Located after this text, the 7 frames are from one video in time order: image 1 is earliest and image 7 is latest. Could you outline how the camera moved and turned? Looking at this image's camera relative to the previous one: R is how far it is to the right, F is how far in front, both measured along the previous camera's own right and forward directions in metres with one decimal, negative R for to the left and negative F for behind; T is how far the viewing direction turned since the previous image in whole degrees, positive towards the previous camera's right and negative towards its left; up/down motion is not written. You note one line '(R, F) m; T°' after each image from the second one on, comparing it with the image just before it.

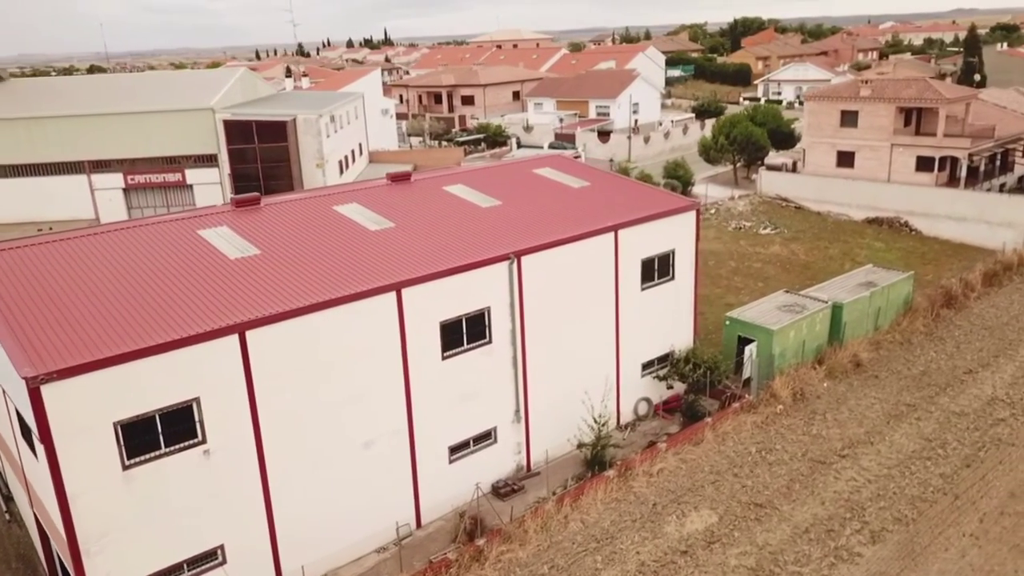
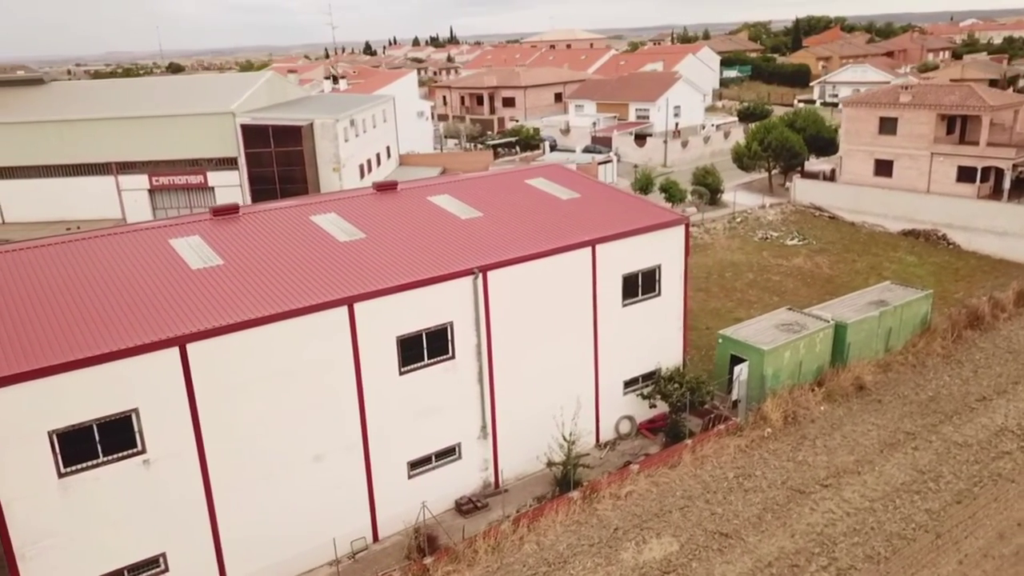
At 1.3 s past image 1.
(+1.7, +0.3) m; -5°
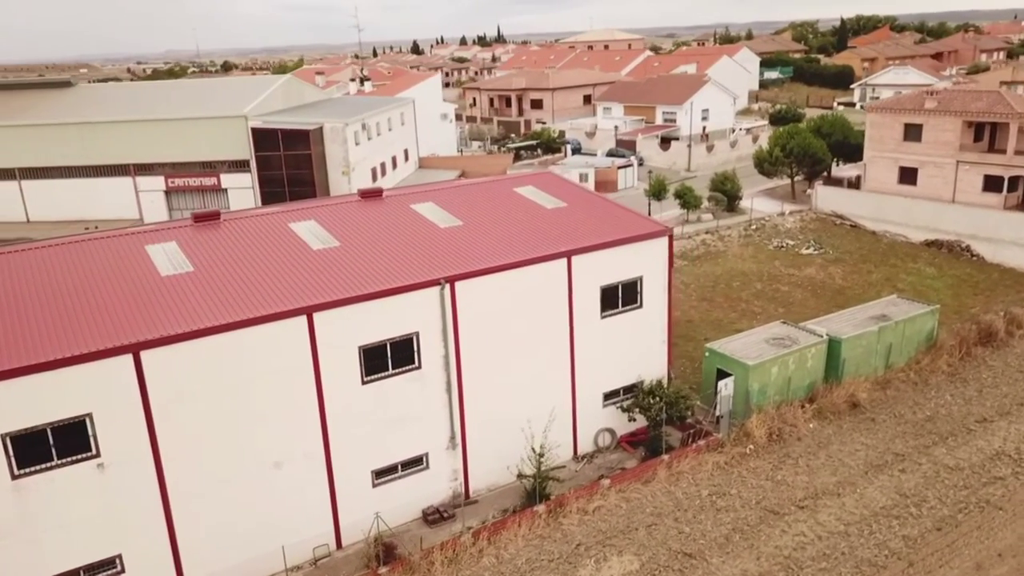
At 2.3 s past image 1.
(+1.3, +0.1) m; -3°
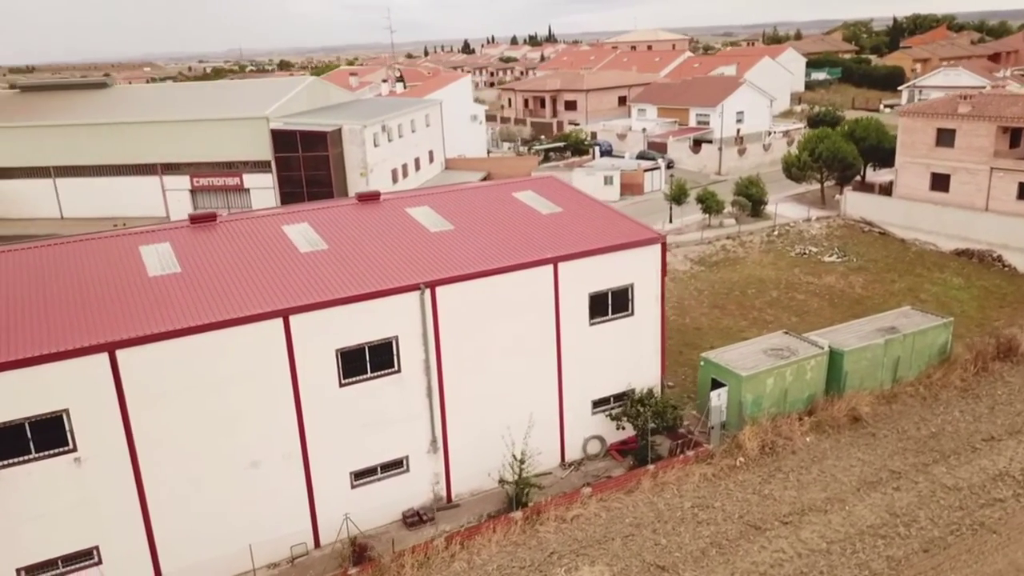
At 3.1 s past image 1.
(+1.2, 0.0) m; -4°
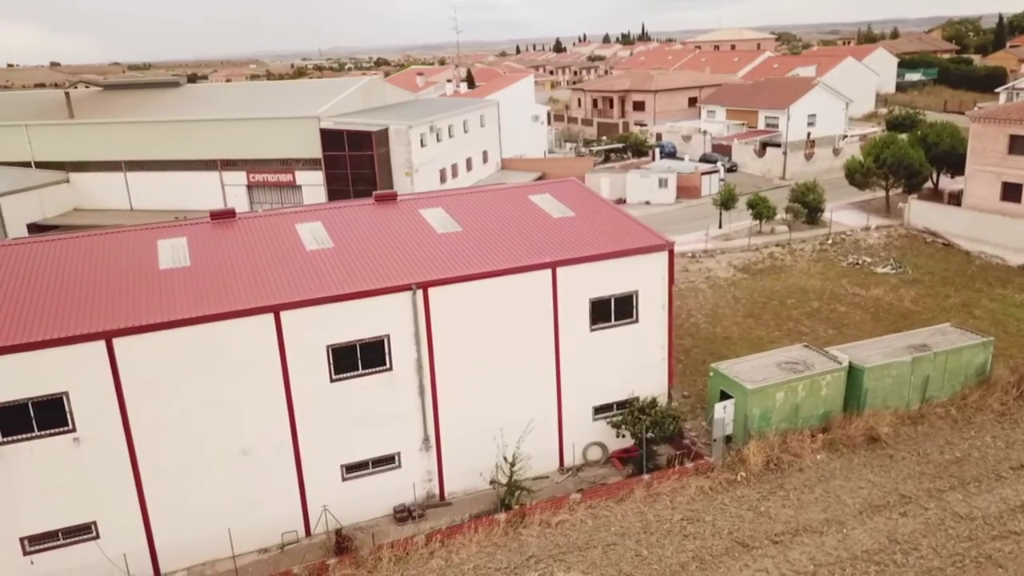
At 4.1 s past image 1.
(+1.7, 0.0) m; -6°
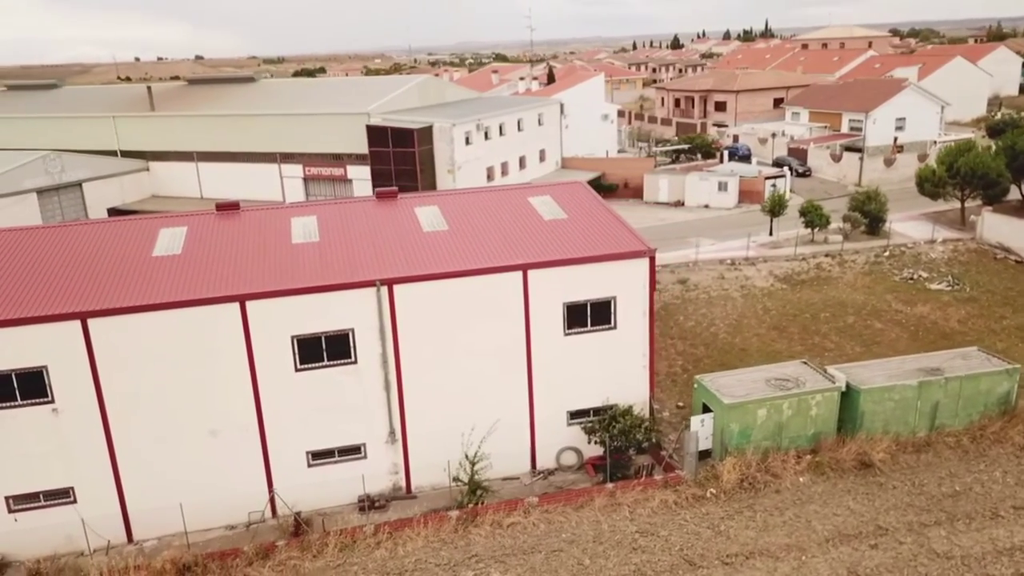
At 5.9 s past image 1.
(+2.6, +0.1) m; -8°
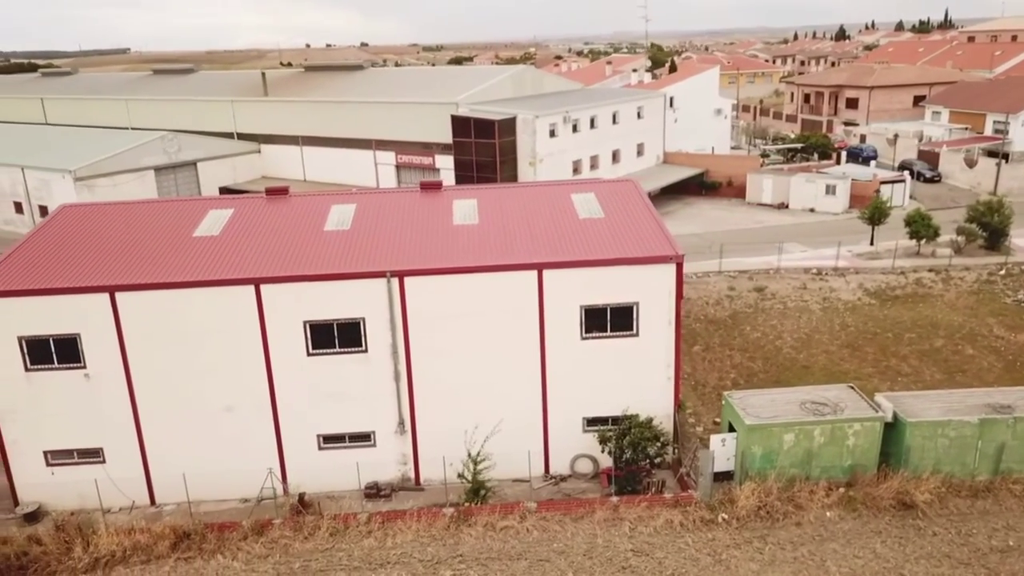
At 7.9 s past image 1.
(+2.3, +0.6) m; -10°
